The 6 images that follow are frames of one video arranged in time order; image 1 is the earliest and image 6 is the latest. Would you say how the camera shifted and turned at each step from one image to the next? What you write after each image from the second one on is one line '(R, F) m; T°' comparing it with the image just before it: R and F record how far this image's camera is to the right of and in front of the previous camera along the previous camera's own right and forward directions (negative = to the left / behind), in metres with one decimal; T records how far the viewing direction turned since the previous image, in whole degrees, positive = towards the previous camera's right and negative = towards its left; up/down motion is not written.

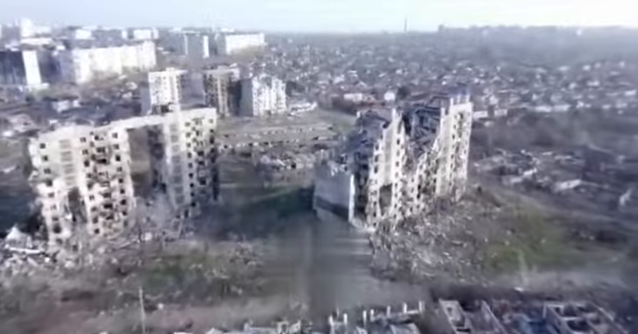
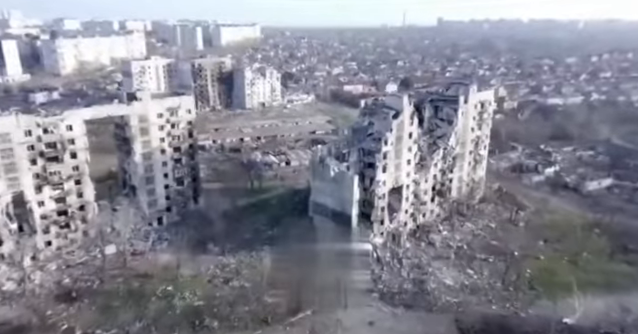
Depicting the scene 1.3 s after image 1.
(+0.1, +4.4) m; 0°
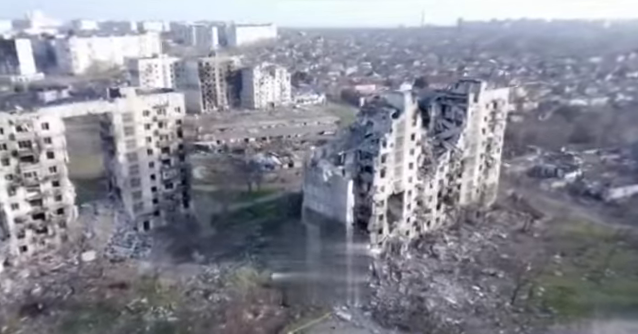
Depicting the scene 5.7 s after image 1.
(+1.1, +1.8) m; -2°
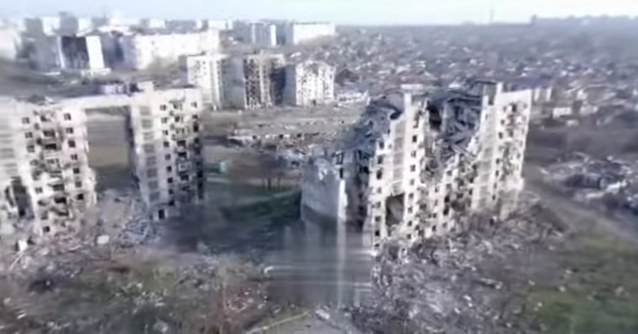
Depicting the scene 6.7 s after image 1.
(+2.7, +0.1) m; -7°
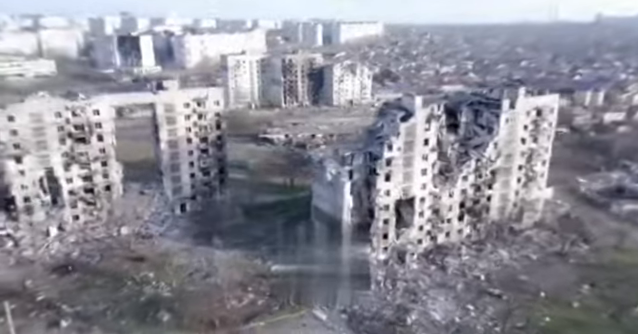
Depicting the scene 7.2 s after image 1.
(+1.7, 0.0) m; -6°
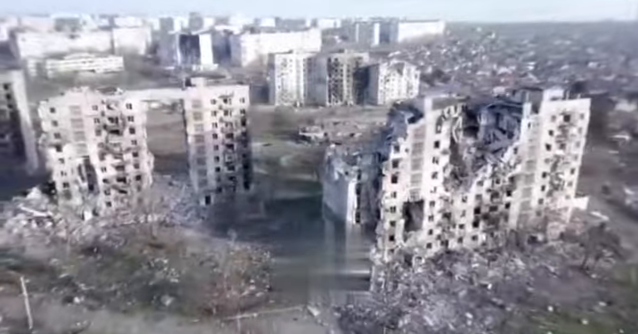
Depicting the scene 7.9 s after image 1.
(+2.2, -0.1) m; -7°
